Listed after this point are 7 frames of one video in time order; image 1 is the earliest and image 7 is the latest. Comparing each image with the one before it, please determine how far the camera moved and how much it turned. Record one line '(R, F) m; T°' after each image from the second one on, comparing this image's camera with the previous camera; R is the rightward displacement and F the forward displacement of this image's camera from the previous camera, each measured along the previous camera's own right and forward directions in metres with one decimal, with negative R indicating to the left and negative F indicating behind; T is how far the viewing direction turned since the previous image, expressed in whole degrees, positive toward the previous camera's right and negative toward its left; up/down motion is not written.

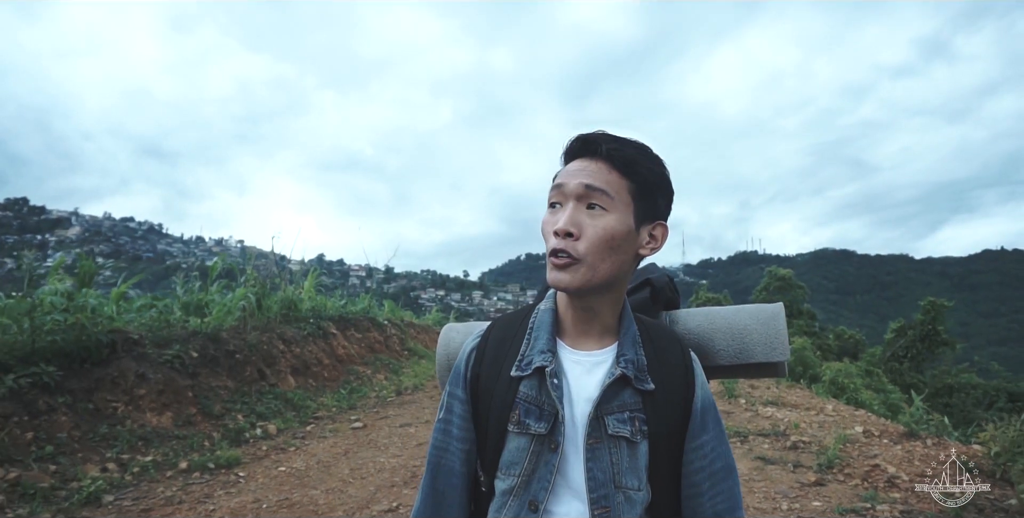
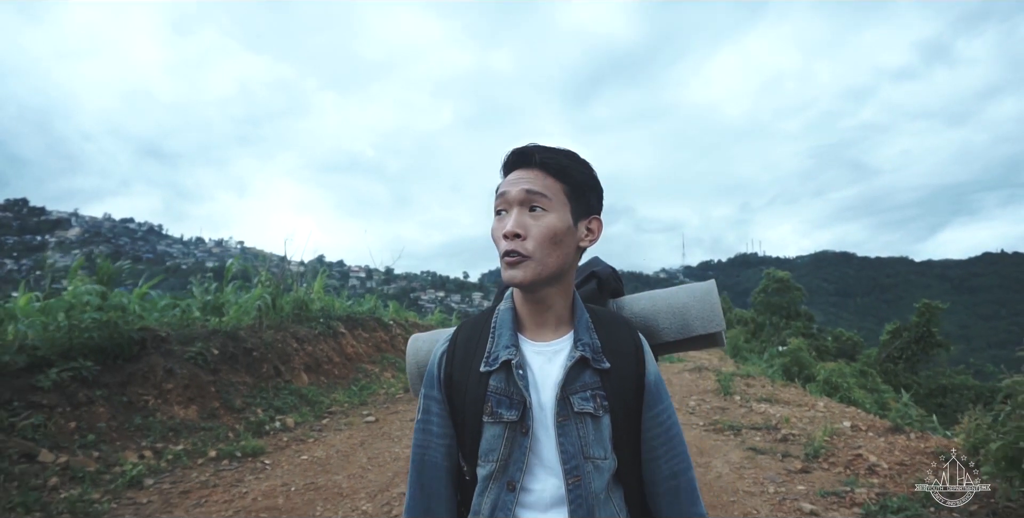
(-0.1, -0.3) m; 0°
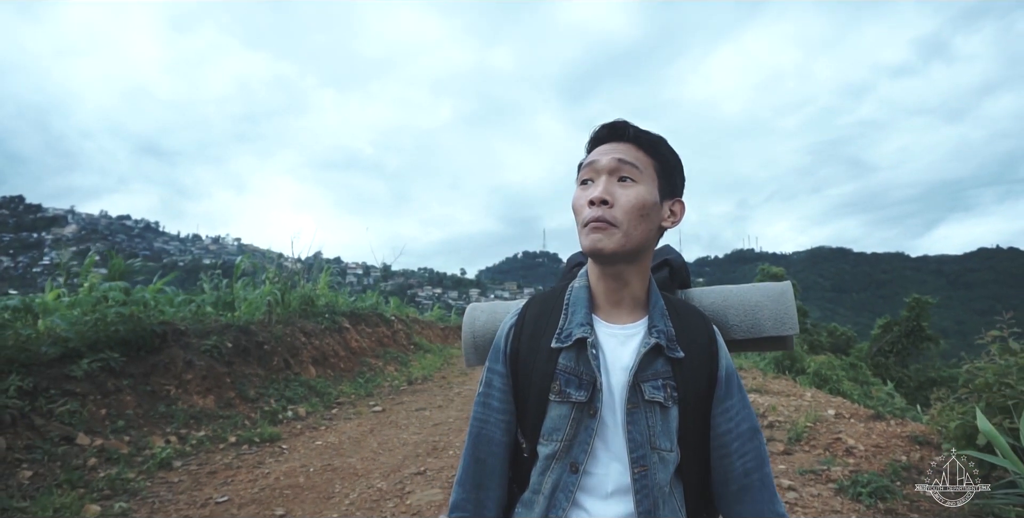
(0.0, -0.3) m; 0°
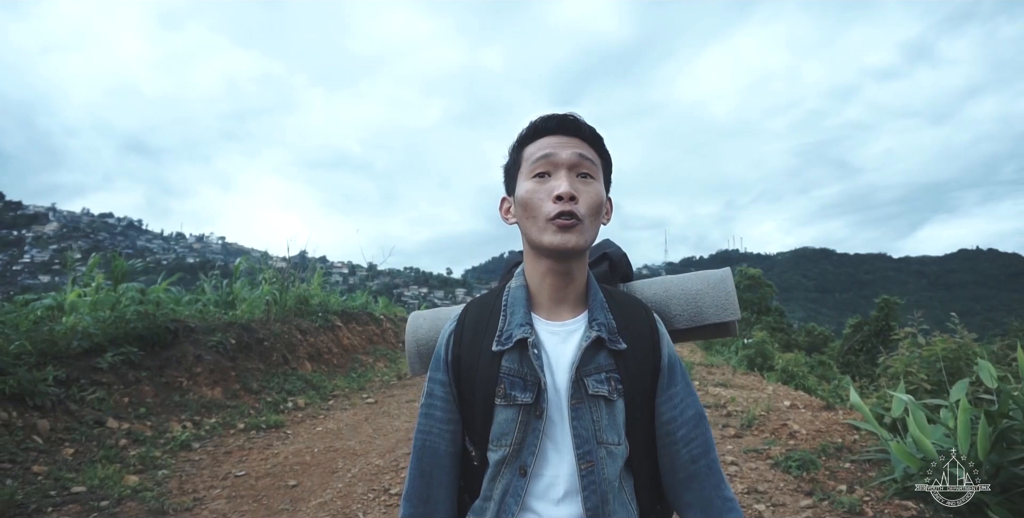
(0.0, -0.5) m; +1°
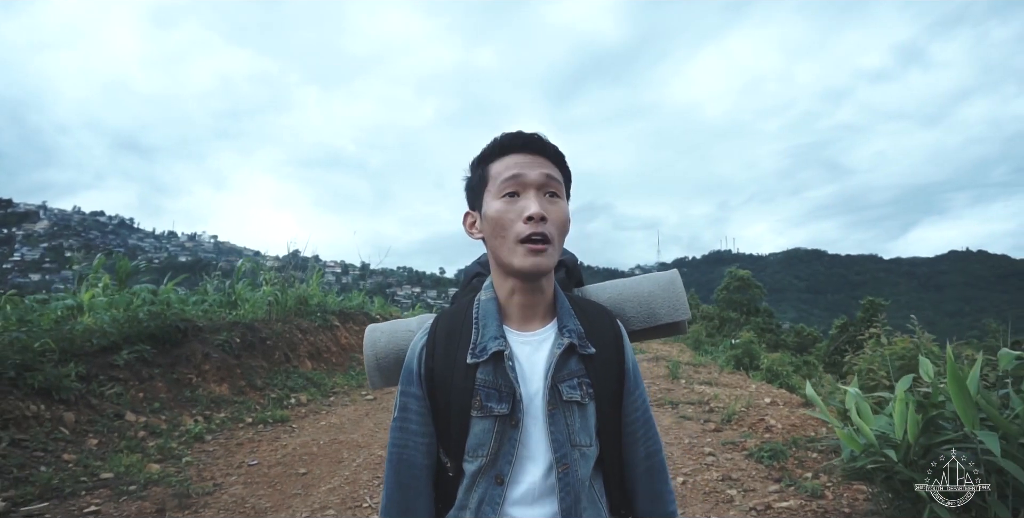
(0.0, -0.3) m; +1°
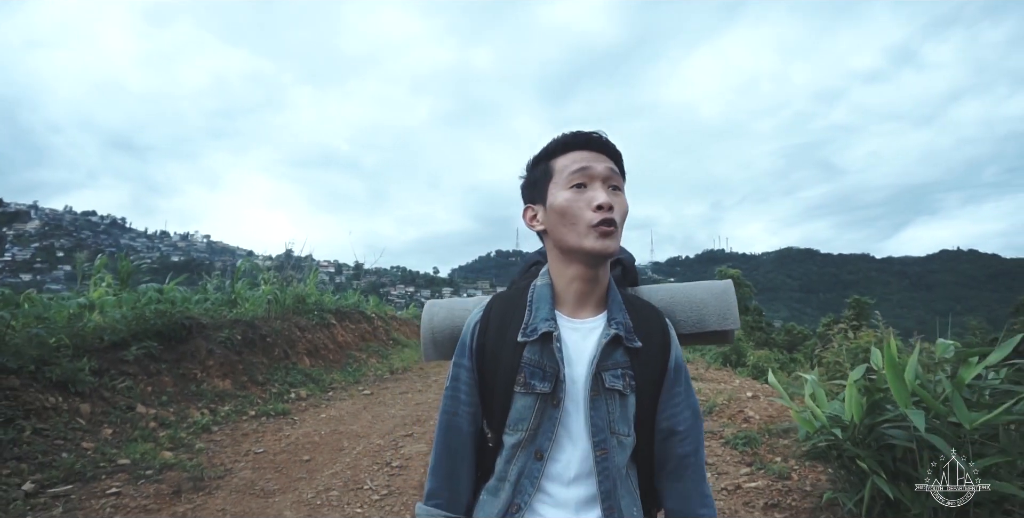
(0.0, -0.3) m; +1°
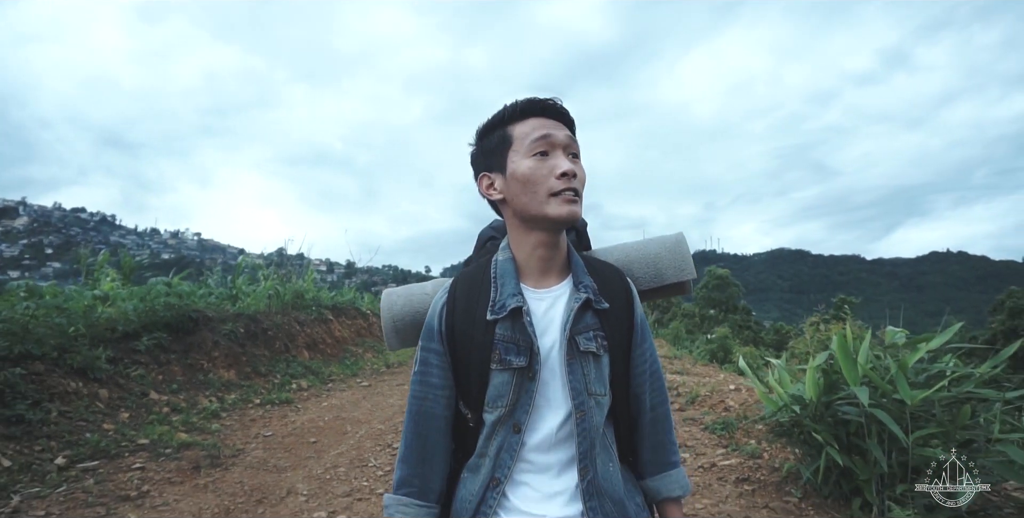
(0.0, -0.3) m; +1°
